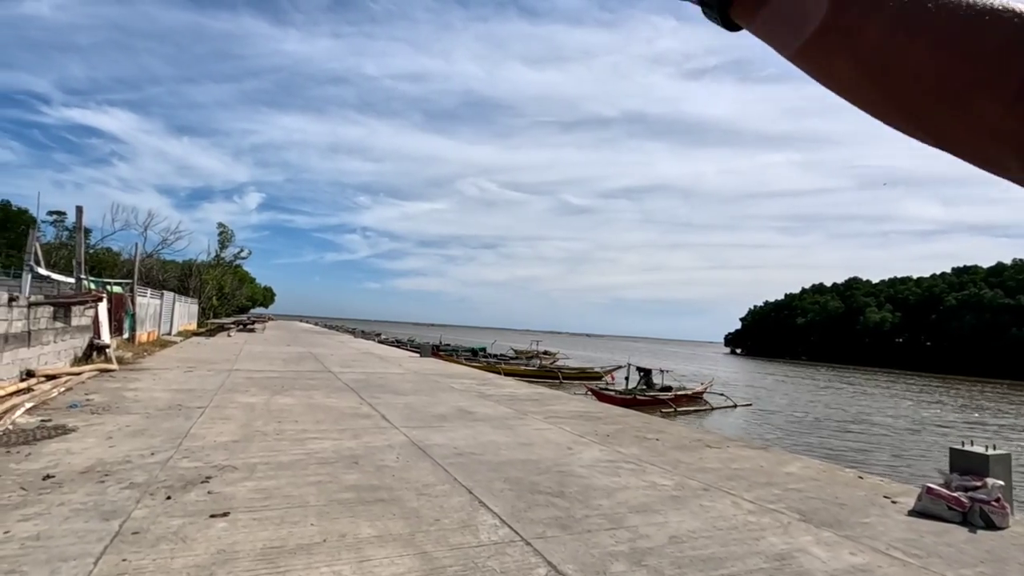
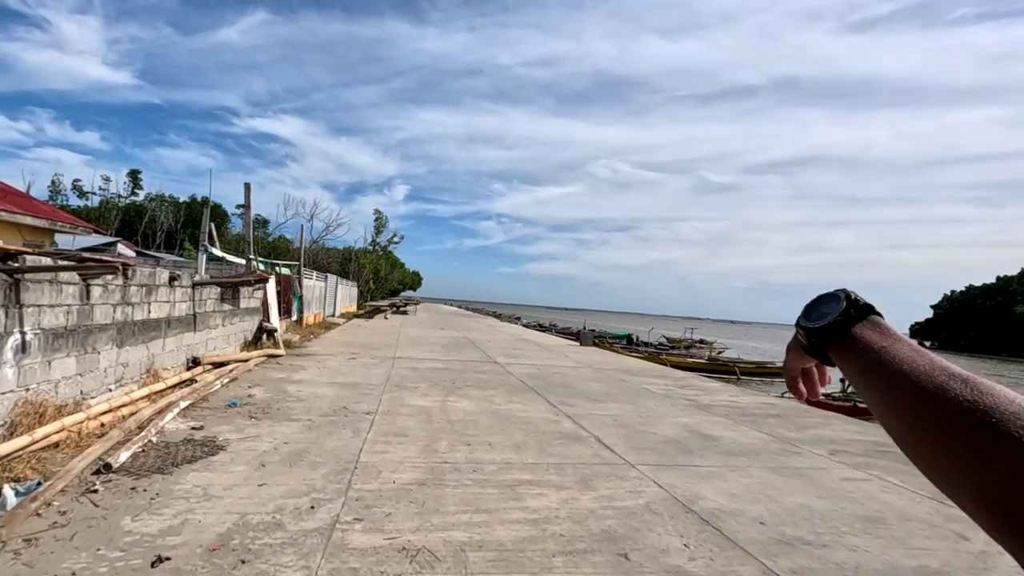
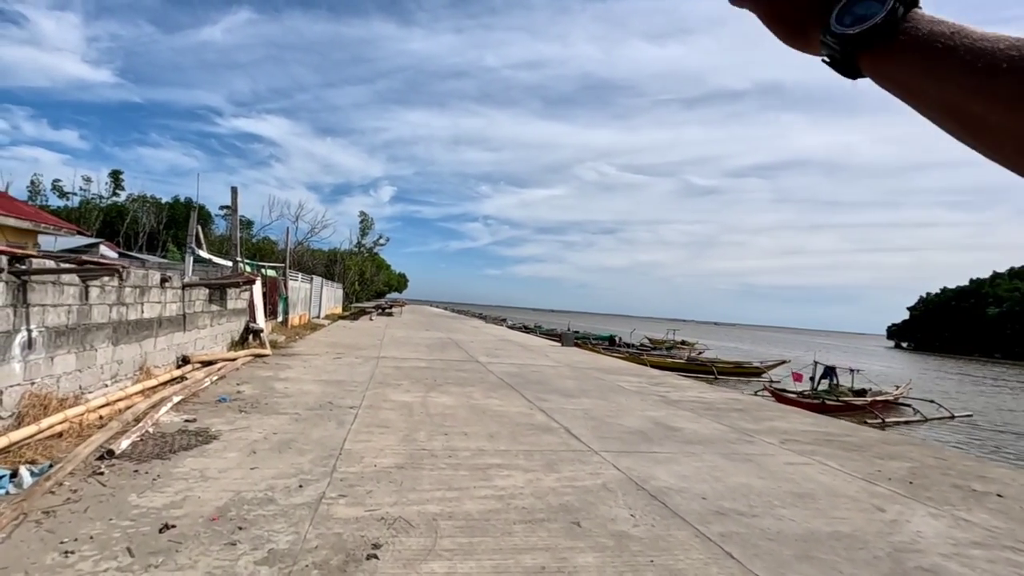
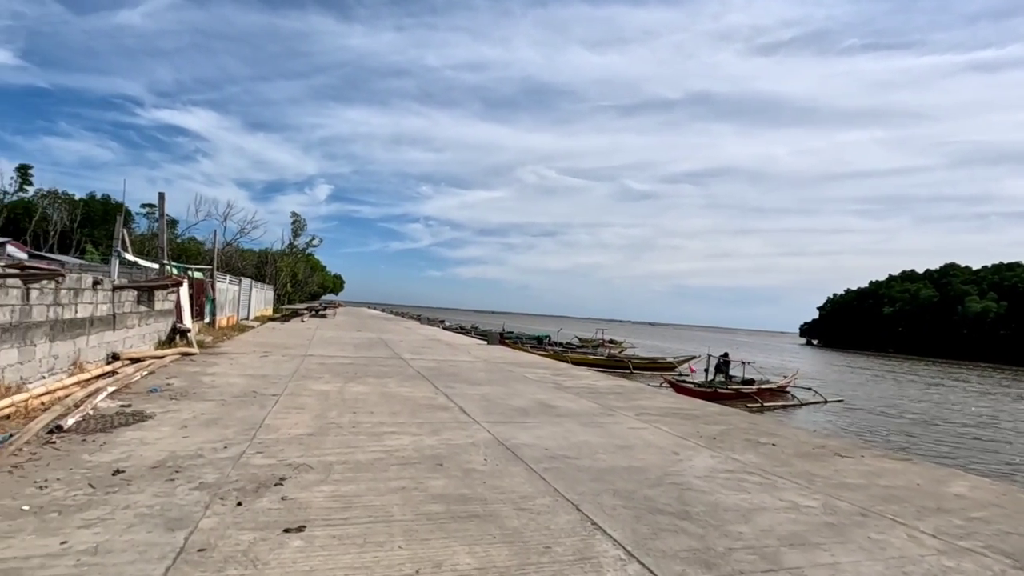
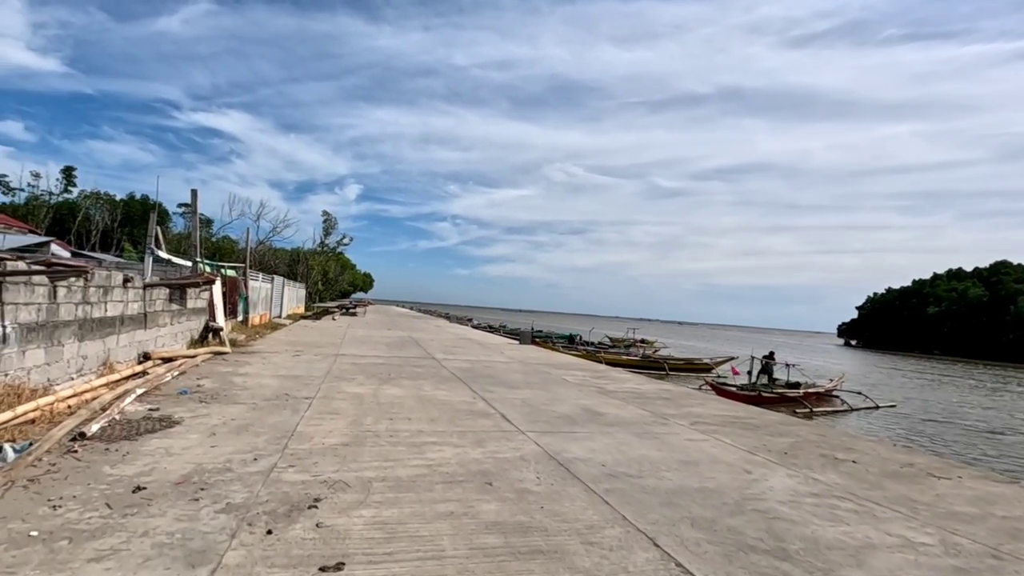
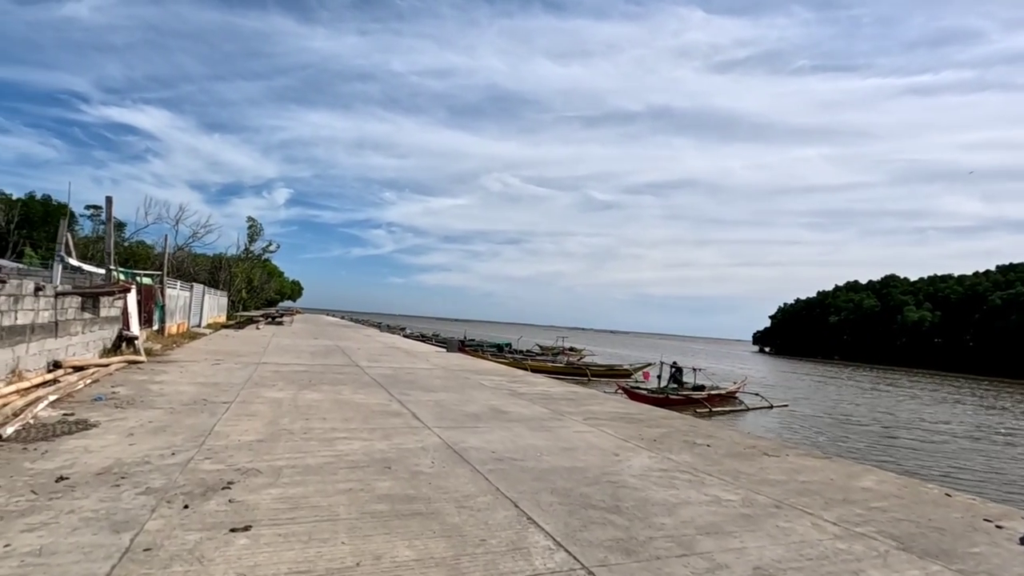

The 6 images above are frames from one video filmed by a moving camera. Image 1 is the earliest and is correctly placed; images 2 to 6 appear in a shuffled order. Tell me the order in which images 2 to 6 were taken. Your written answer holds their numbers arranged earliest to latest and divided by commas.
6, 4, 5, 3, 2
